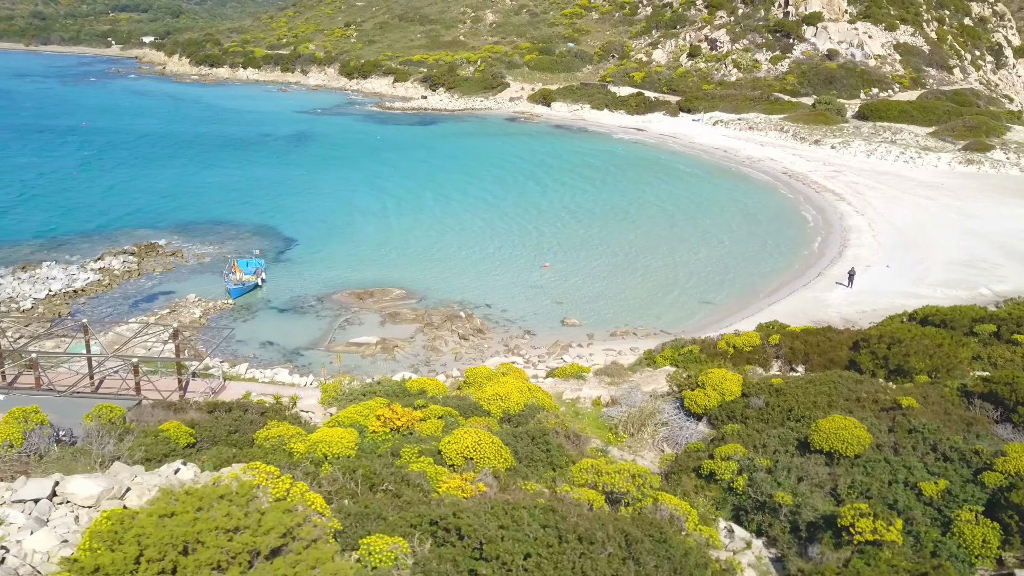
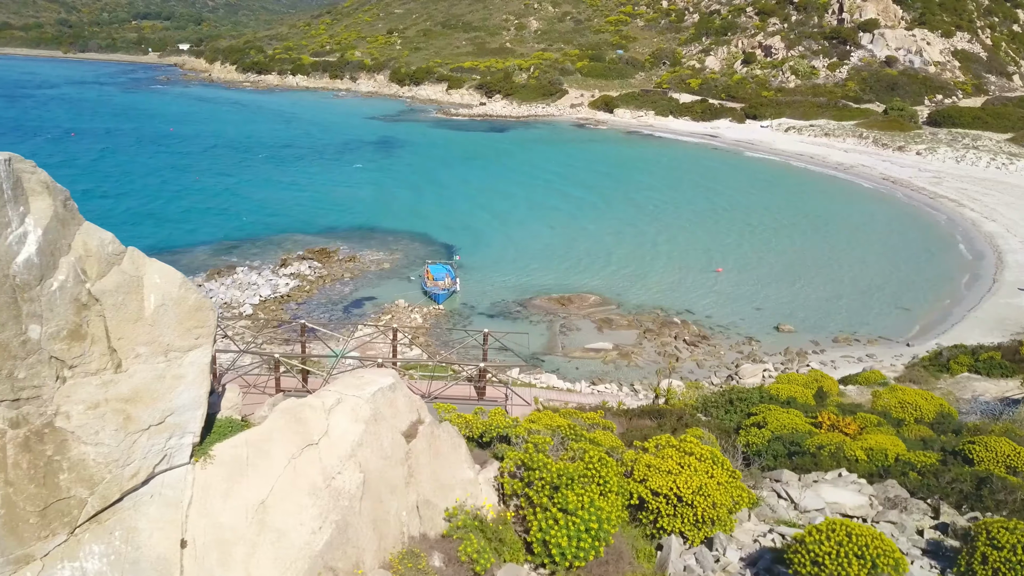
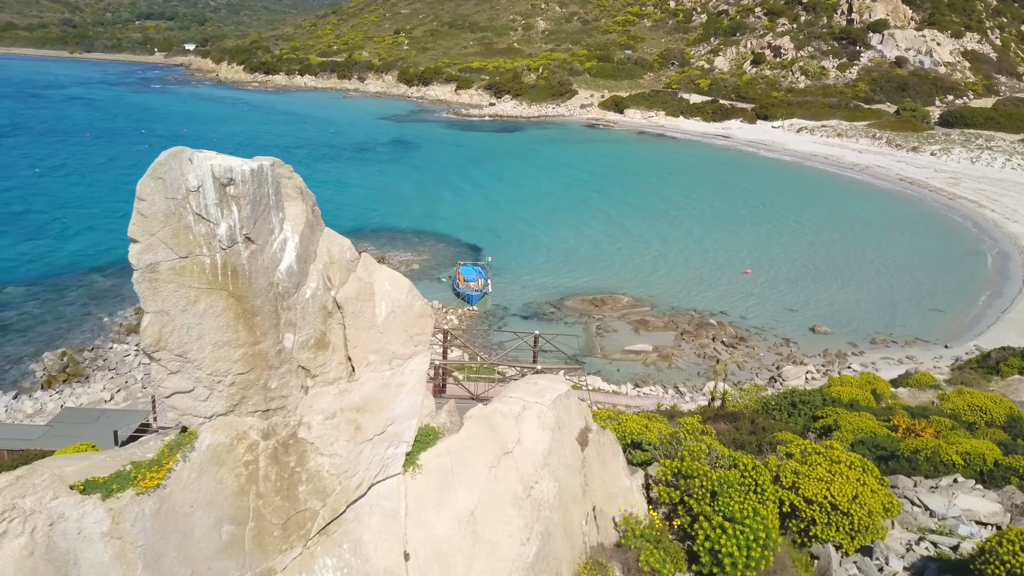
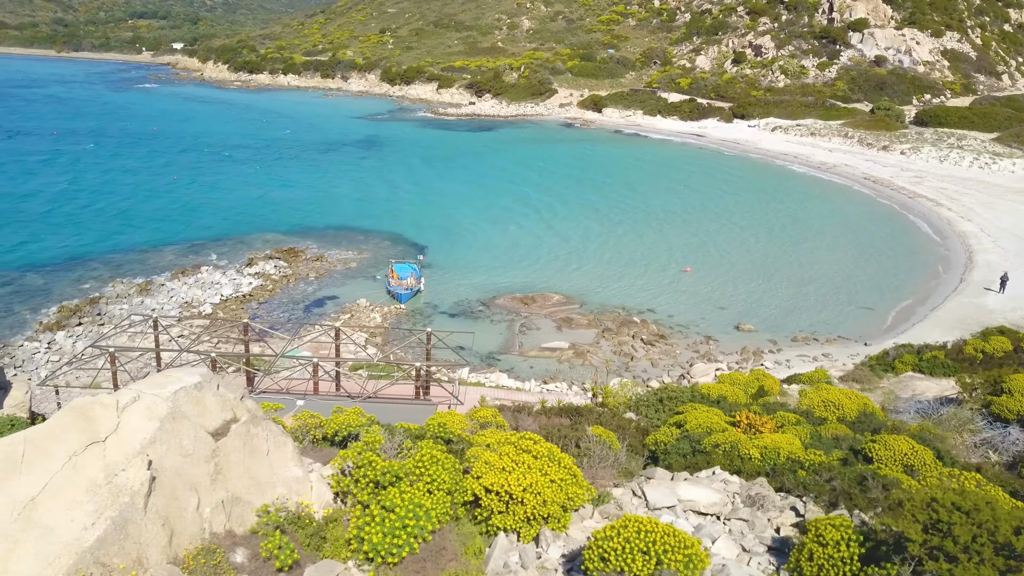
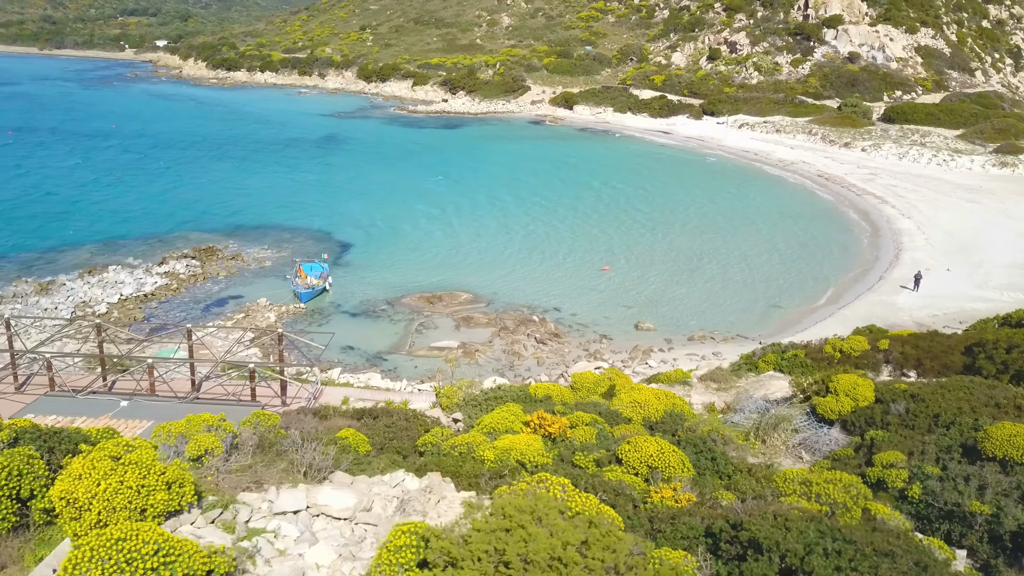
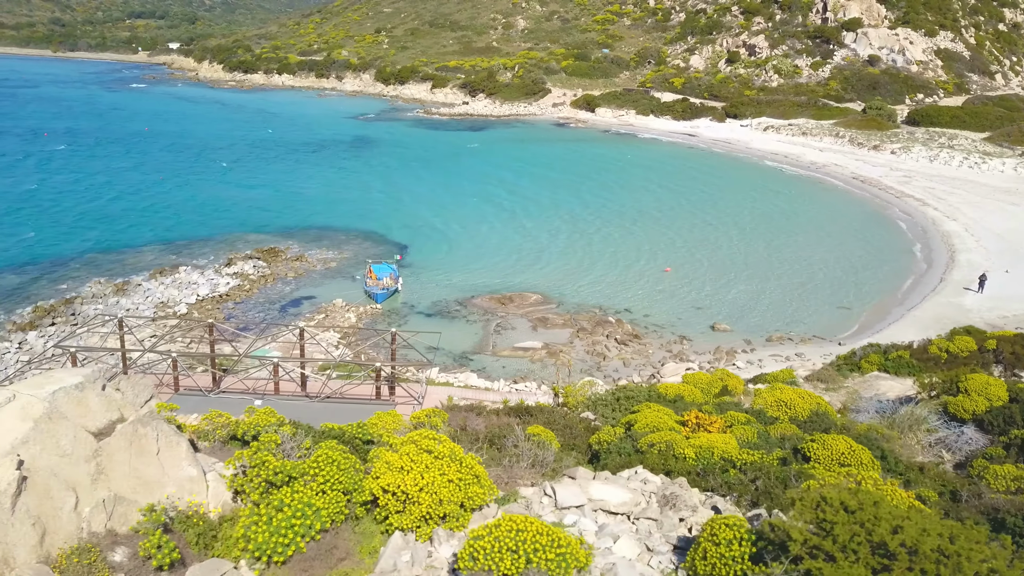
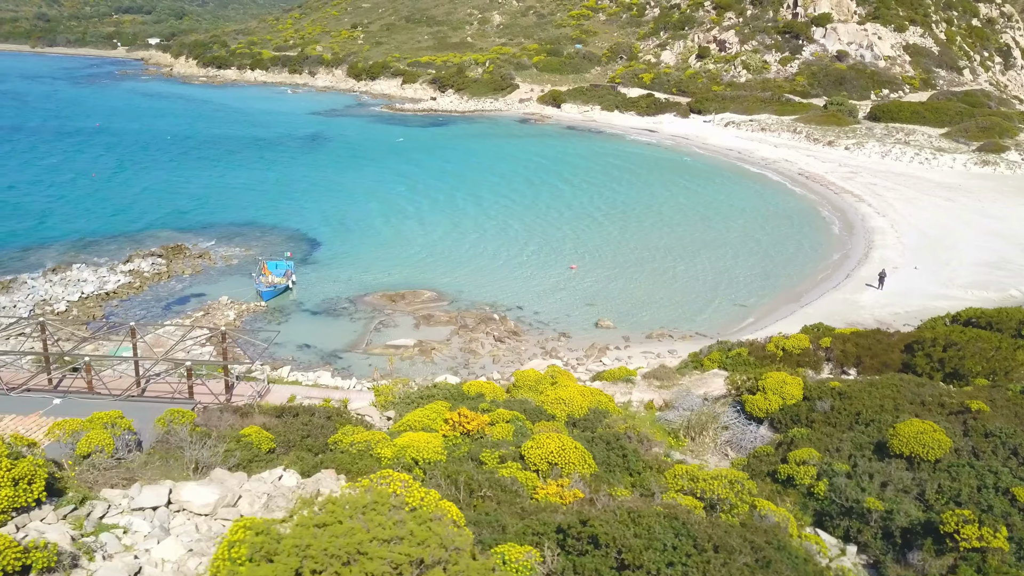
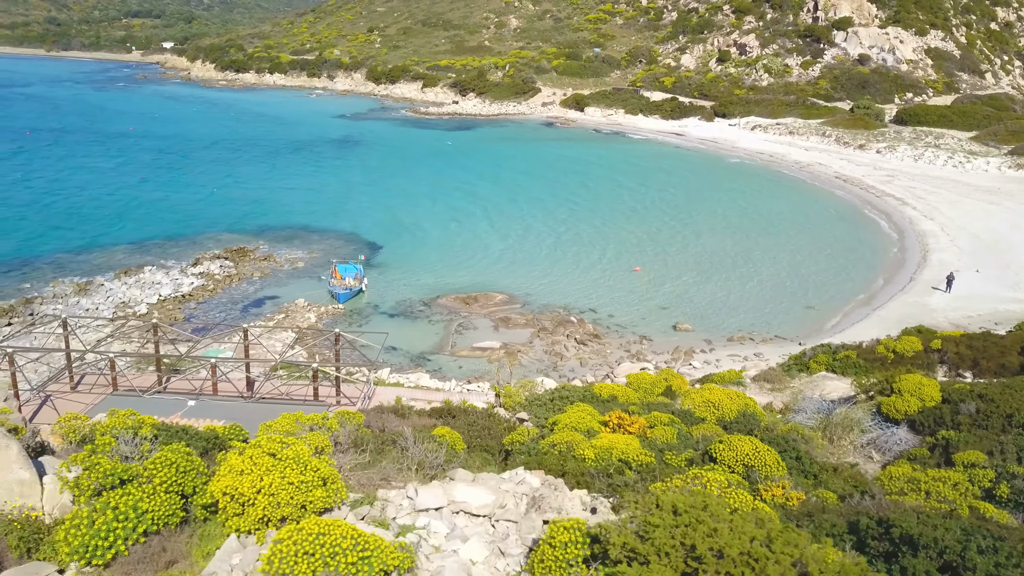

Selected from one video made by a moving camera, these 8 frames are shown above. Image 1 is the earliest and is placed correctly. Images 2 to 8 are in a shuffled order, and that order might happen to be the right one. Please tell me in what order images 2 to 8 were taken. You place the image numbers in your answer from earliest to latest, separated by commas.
7, 5, 8, 6, 4, 2, 3
